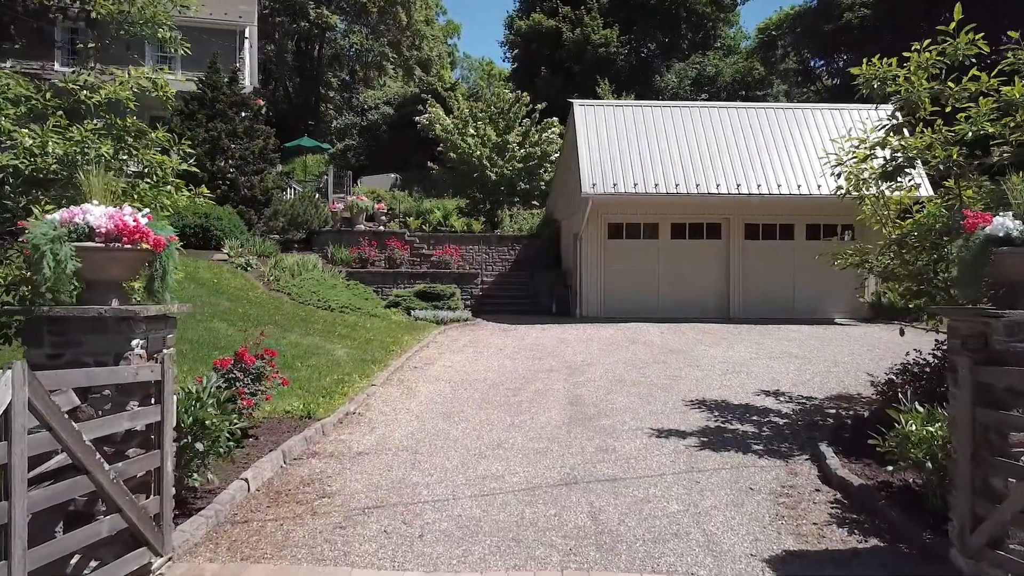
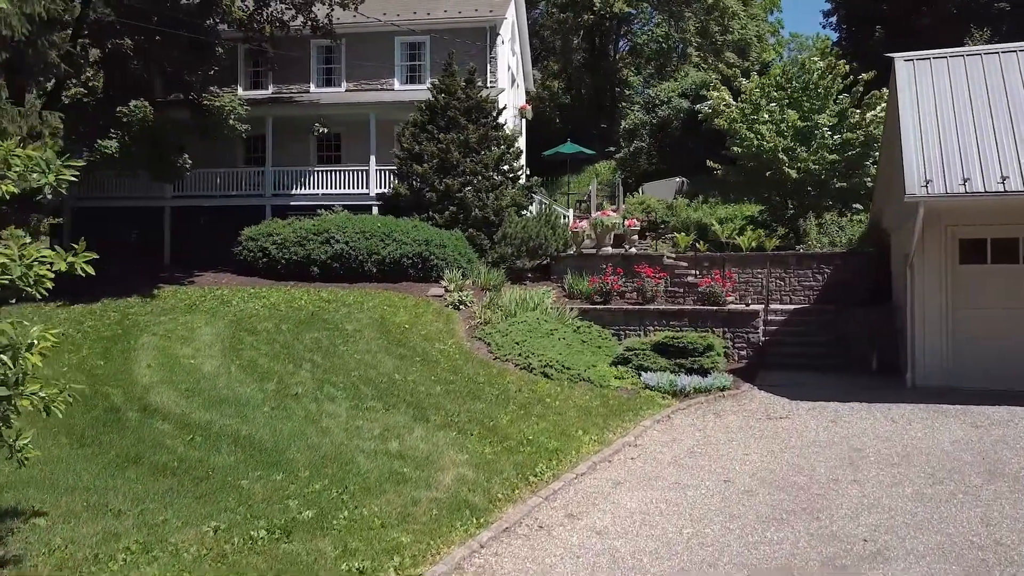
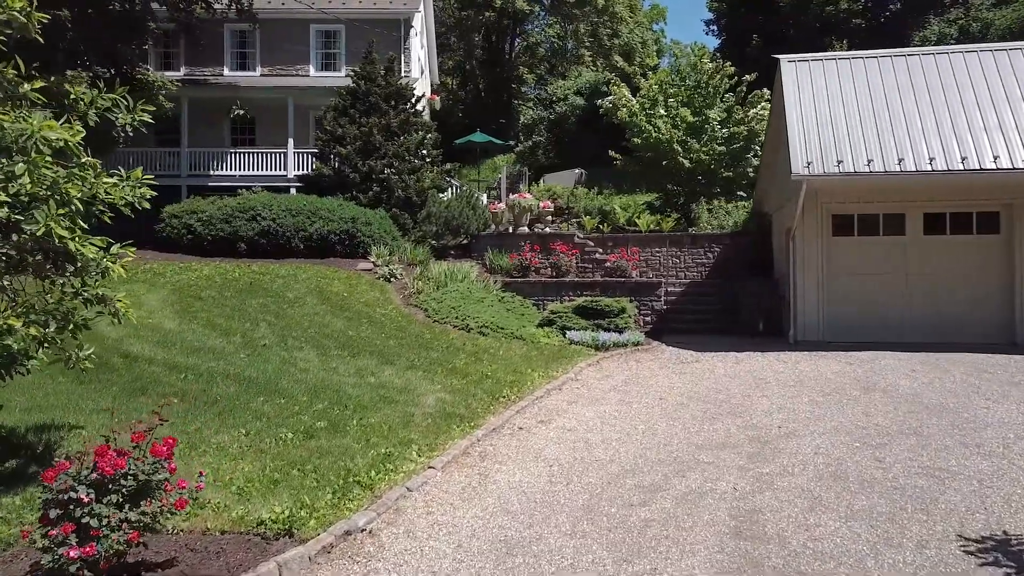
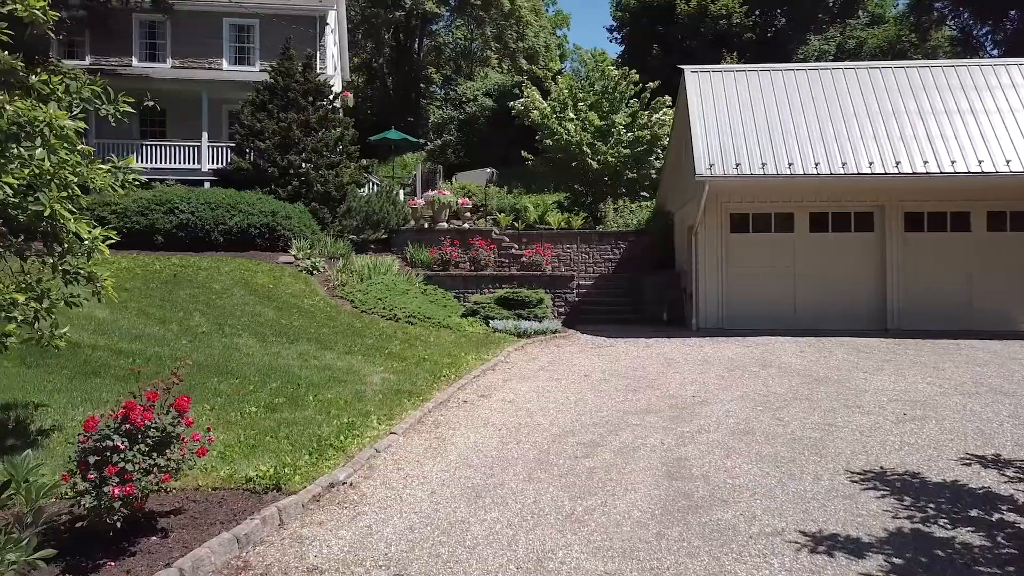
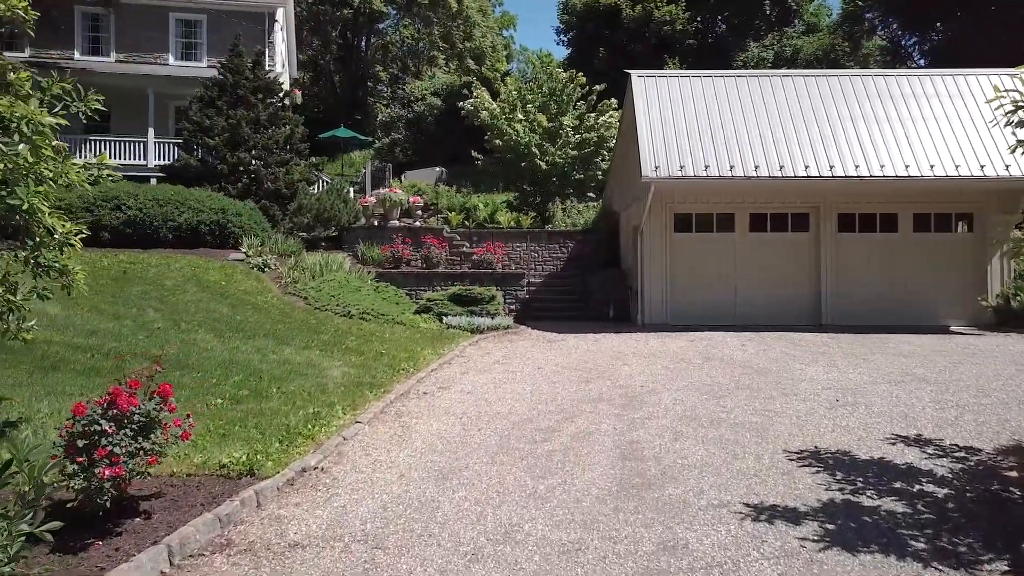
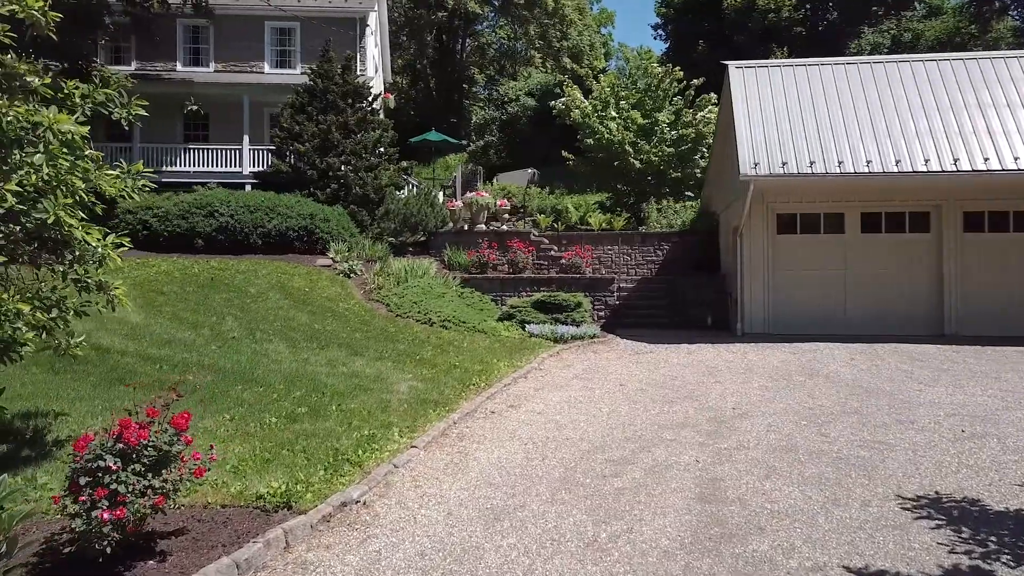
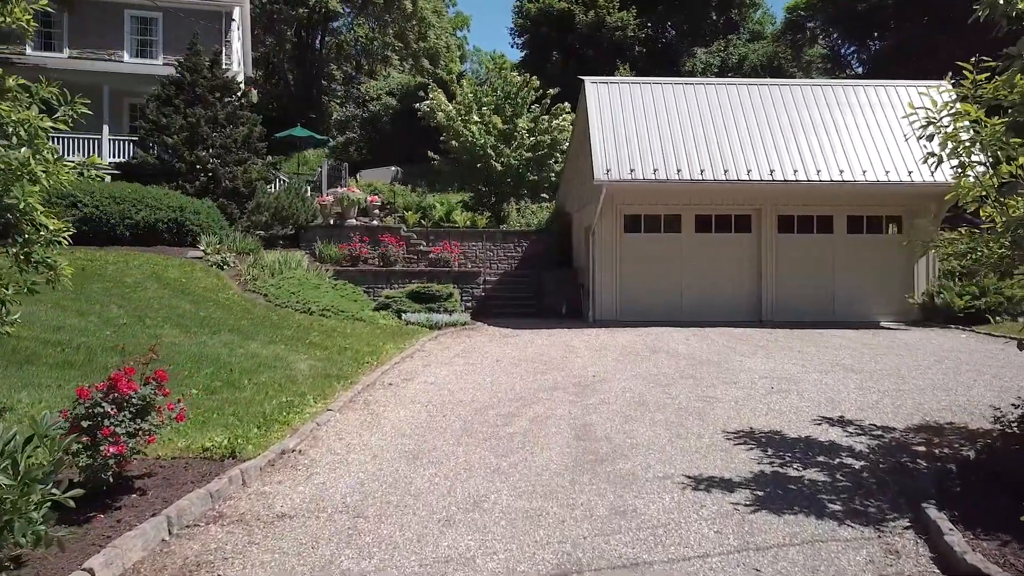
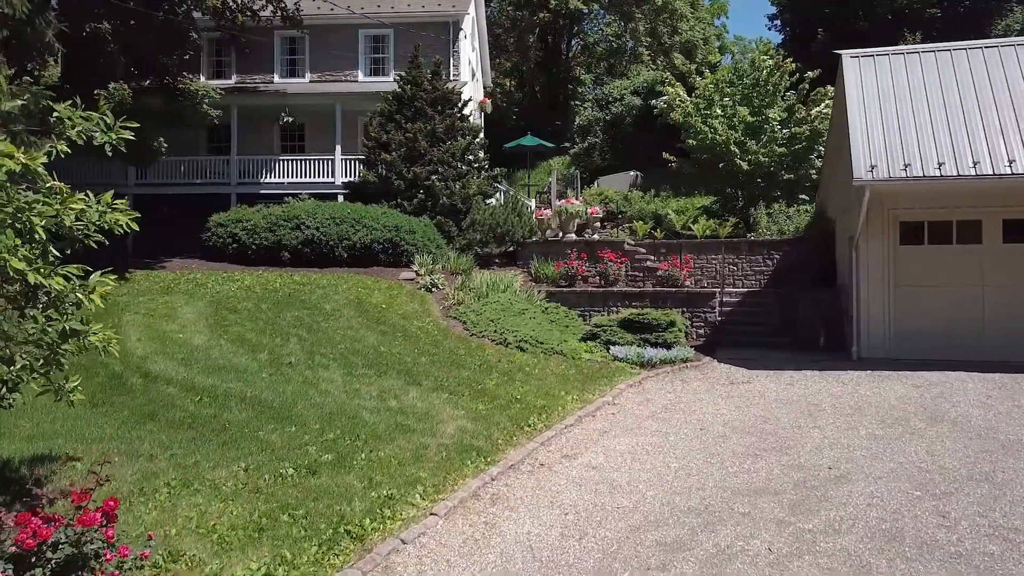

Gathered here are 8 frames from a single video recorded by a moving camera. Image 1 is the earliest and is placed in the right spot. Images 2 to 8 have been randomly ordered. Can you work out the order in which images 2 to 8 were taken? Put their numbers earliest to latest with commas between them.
7, 5, 4, 6, 3, 8, 2
